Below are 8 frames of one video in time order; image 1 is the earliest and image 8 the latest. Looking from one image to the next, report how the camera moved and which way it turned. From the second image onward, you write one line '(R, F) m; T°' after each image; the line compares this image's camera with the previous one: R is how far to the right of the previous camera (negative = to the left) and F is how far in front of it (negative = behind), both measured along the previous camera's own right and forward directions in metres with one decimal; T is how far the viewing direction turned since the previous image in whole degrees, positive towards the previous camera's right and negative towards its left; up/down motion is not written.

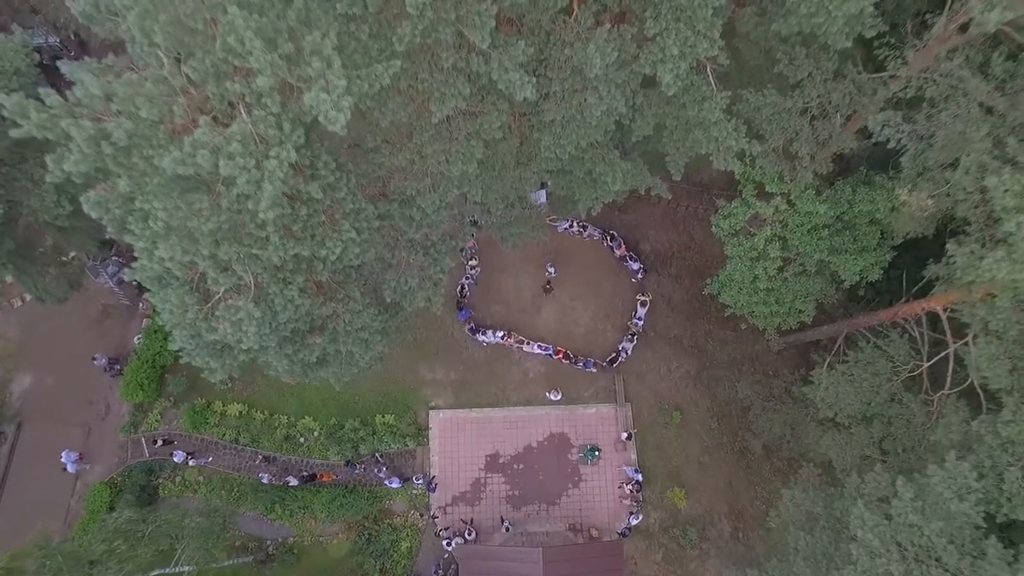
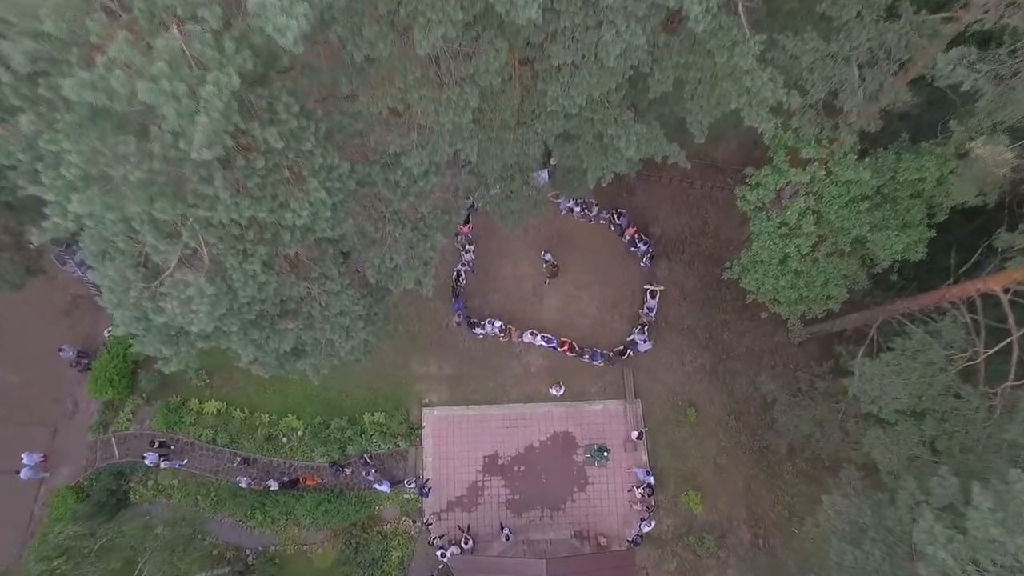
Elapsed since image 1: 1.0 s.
(0.0, +1.6) m; 0°
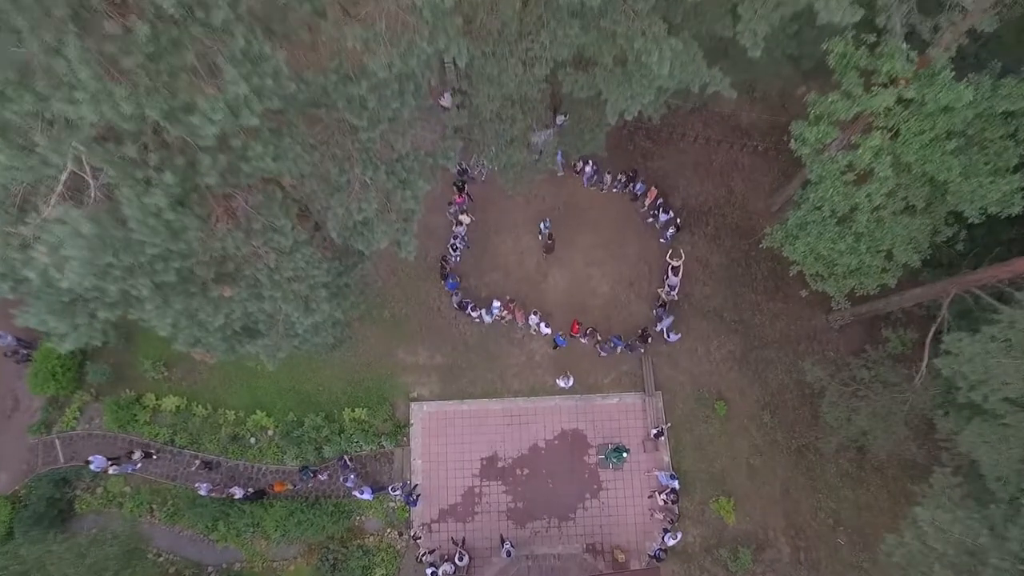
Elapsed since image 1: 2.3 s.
(0.0, +2.5) m; 0°
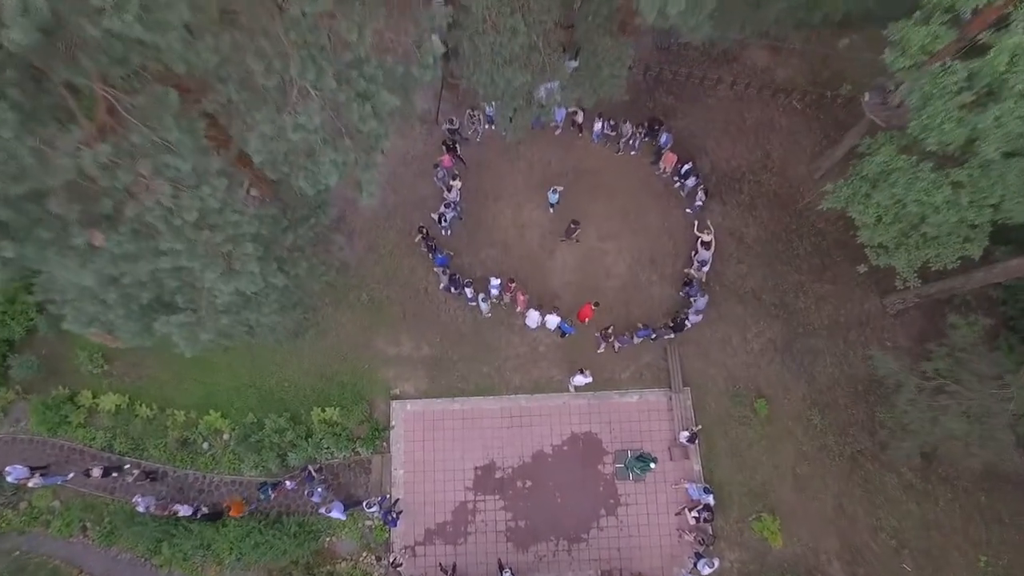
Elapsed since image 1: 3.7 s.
(0.0, +2.6) m; 0°
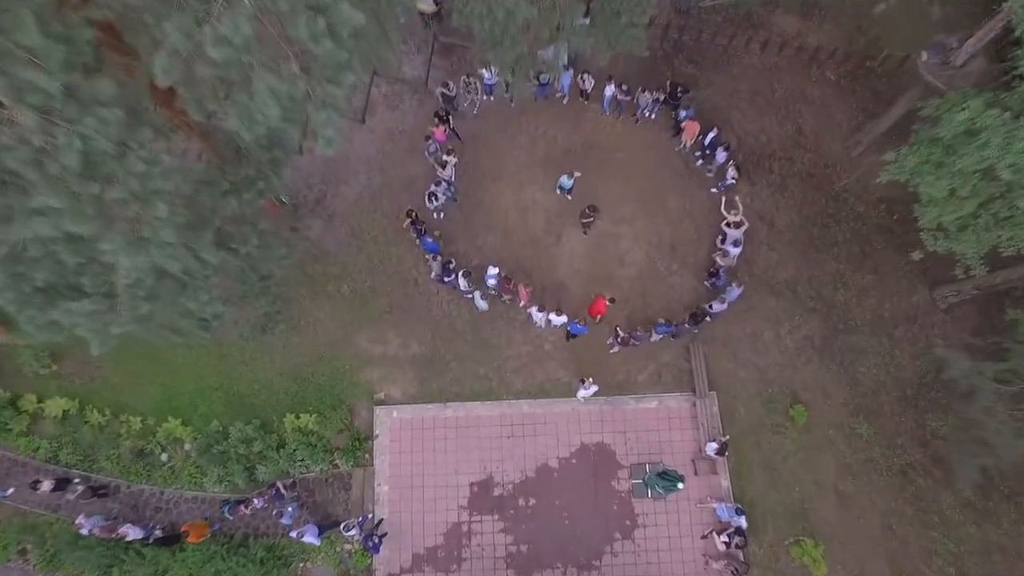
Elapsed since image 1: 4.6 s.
(0.0, +1.7) m; 0°
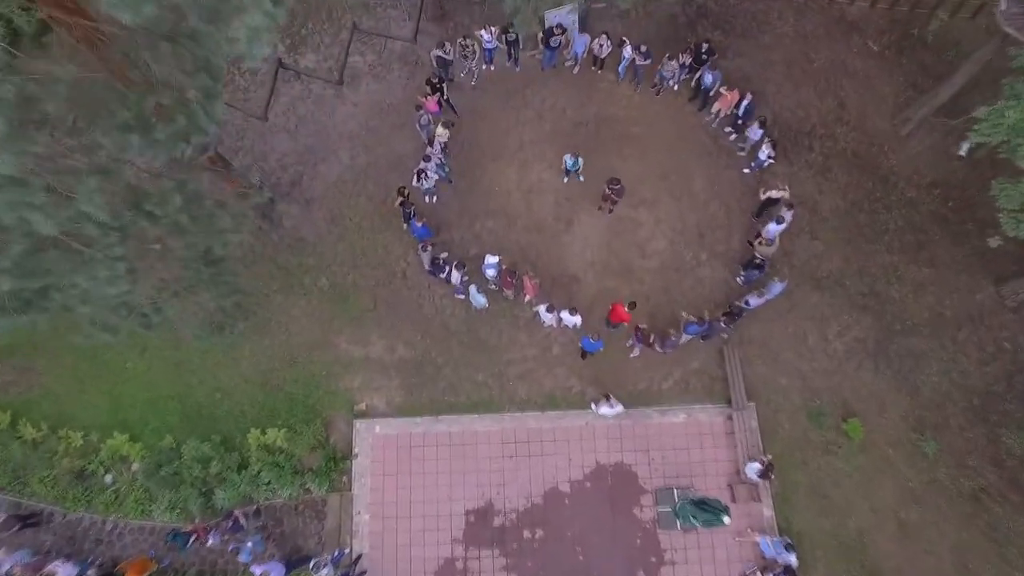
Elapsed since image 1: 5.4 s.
(-0.1, +1.8) m; 0°
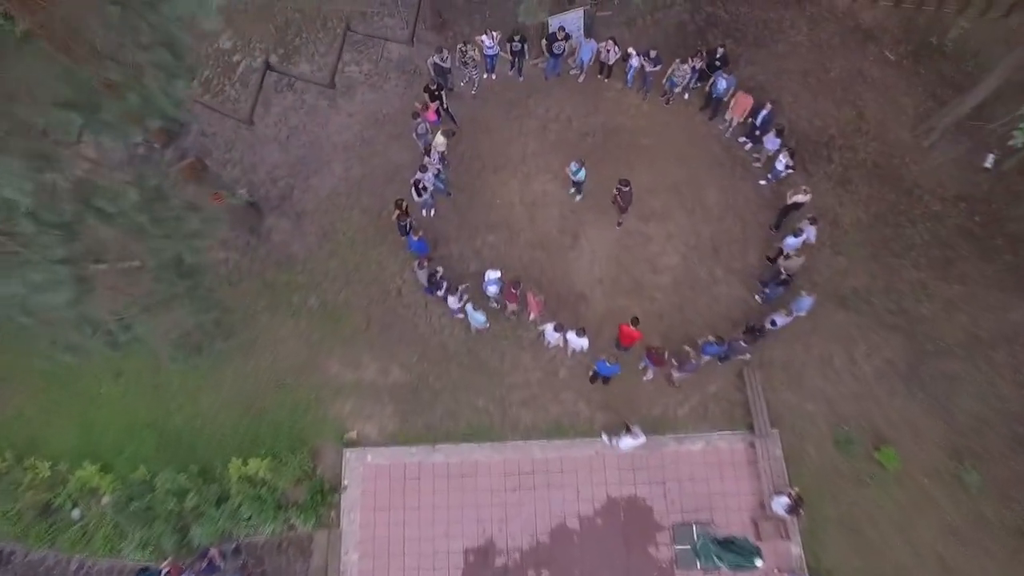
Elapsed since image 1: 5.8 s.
(0.0, +0.7) m; 0°
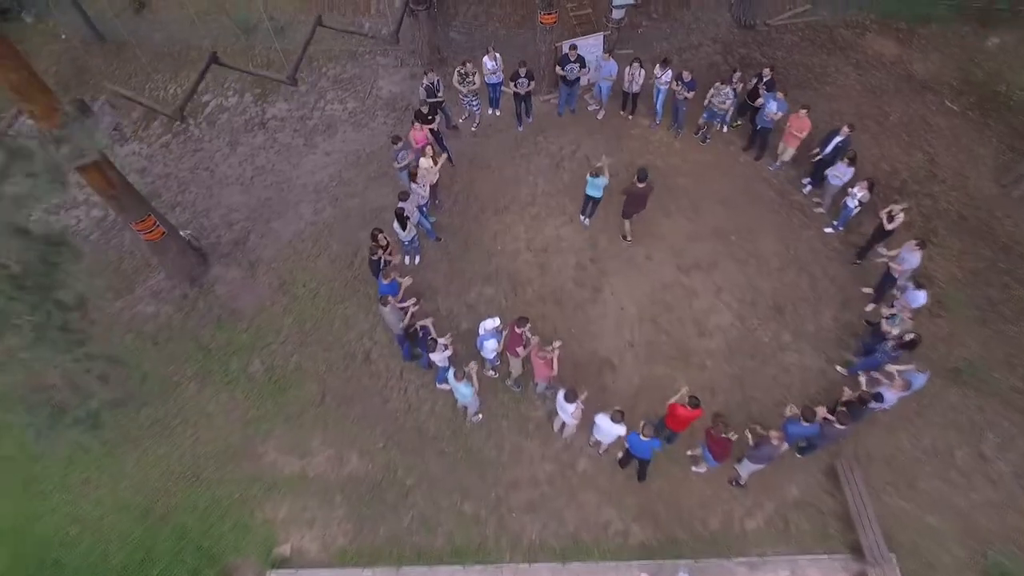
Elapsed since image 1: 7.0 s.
(0.0, +2.5) m; -1°
